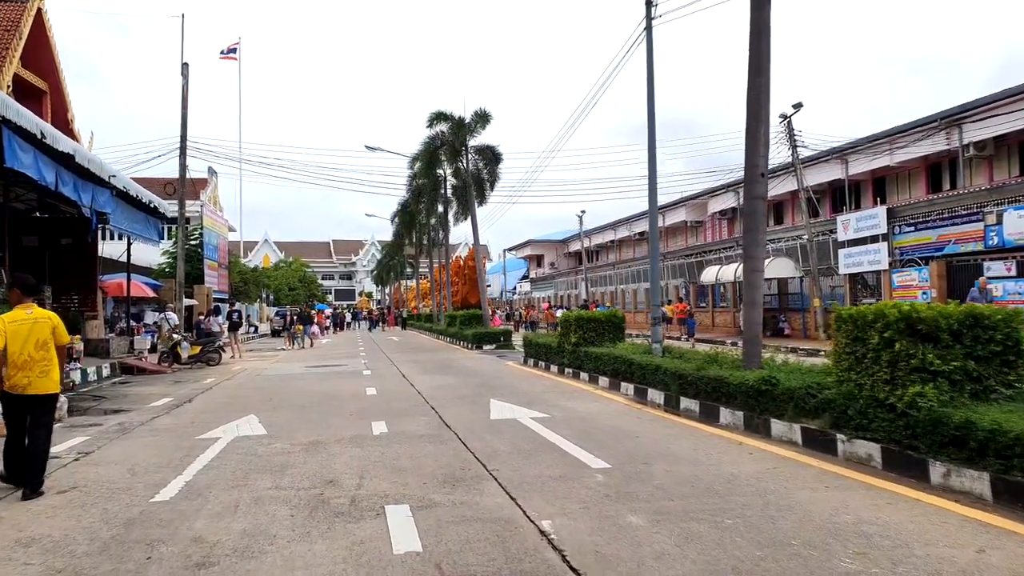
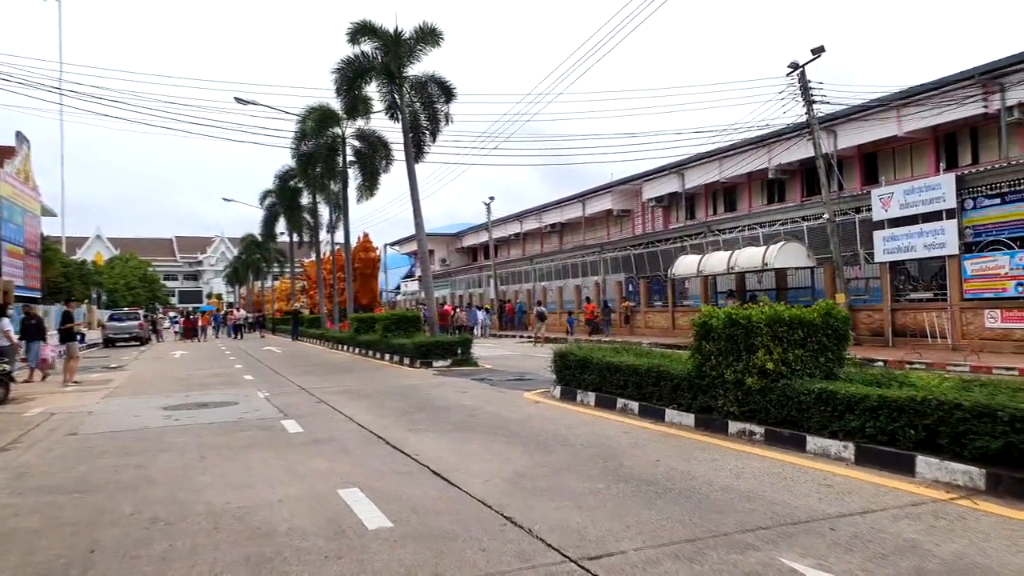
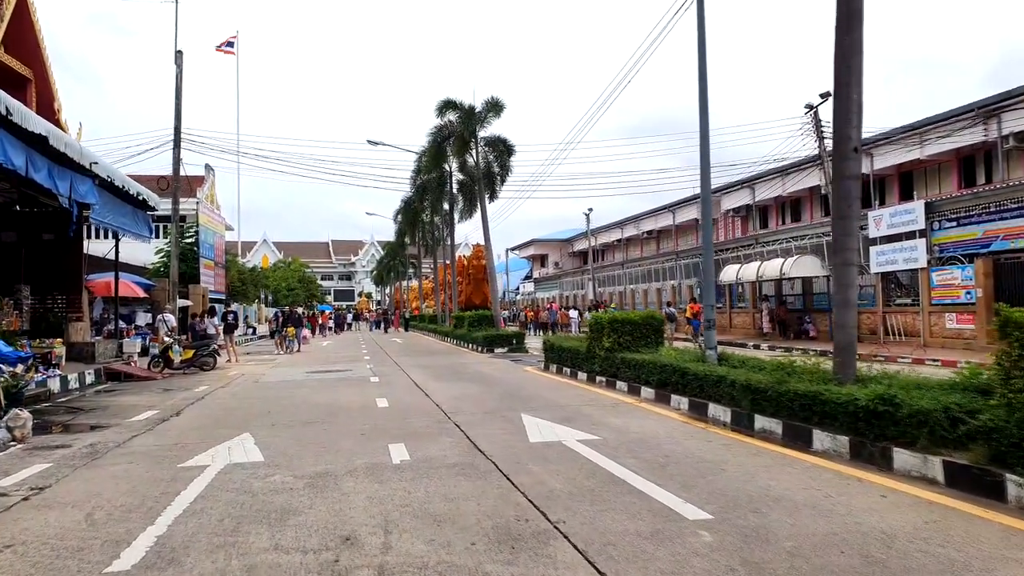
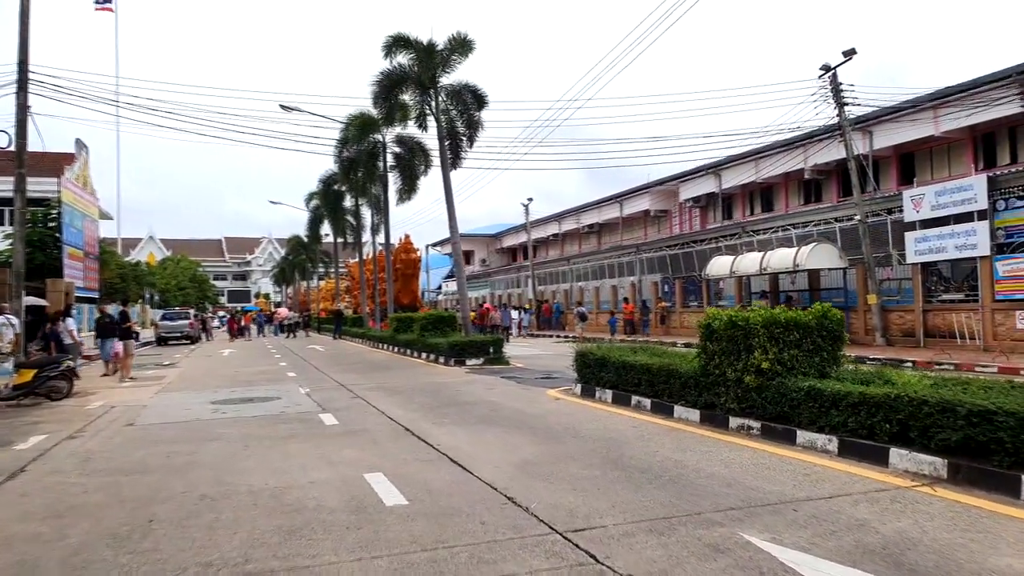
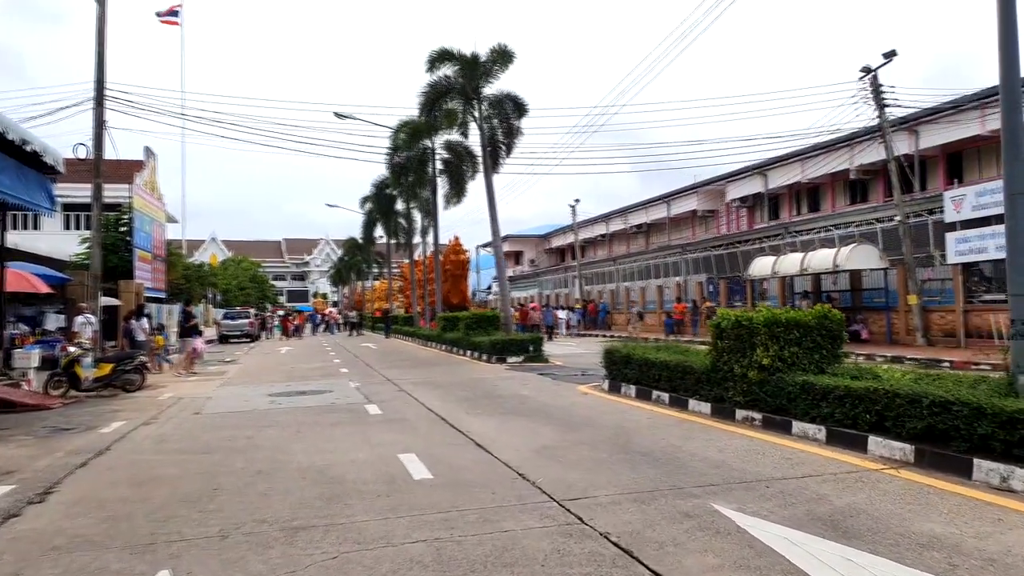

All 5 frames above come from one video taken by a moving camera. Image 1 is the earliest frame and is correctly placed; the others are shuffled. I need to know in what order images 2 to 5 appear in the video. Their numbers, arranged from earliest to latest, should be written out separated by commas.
3, 5, 4, 2
